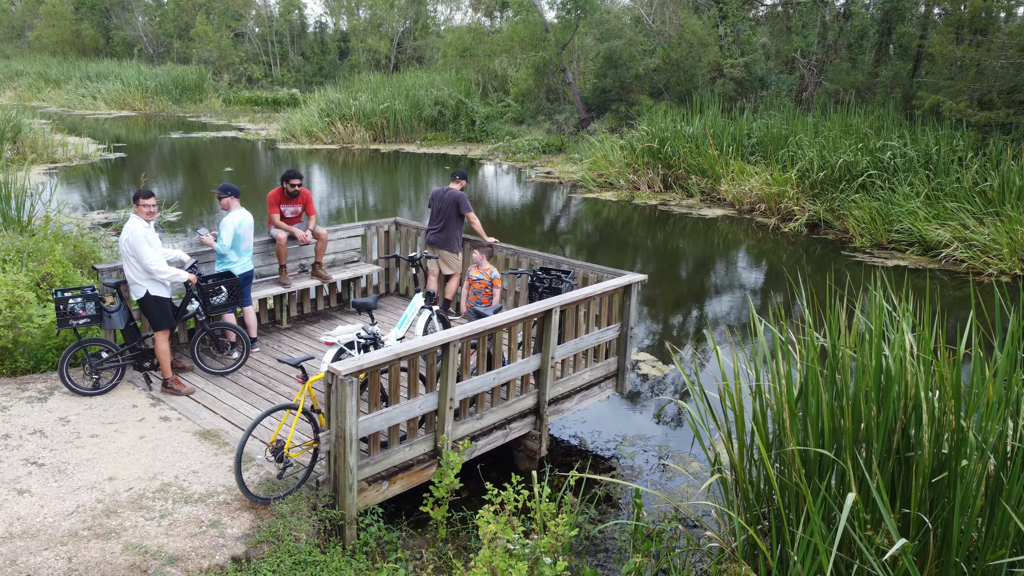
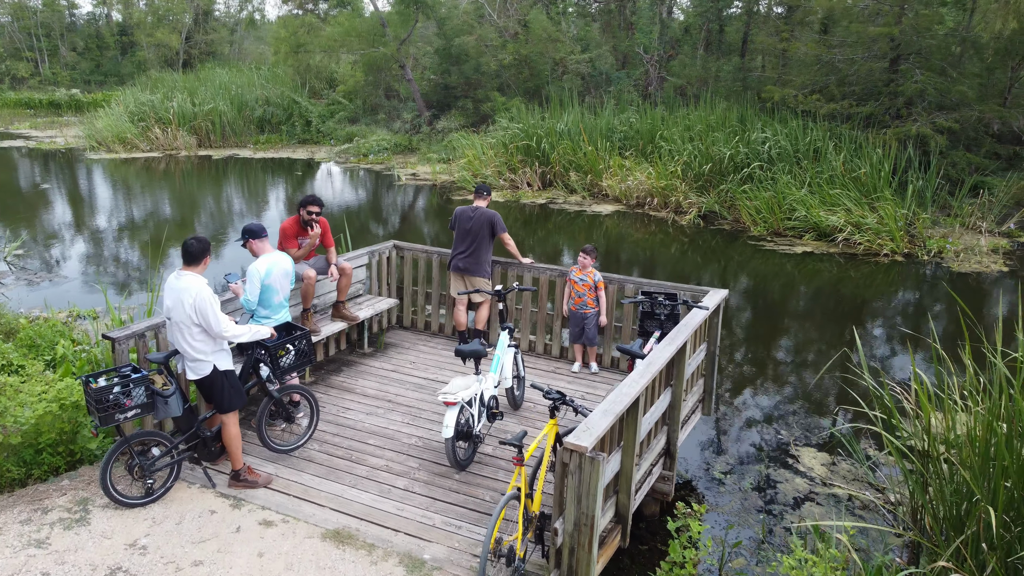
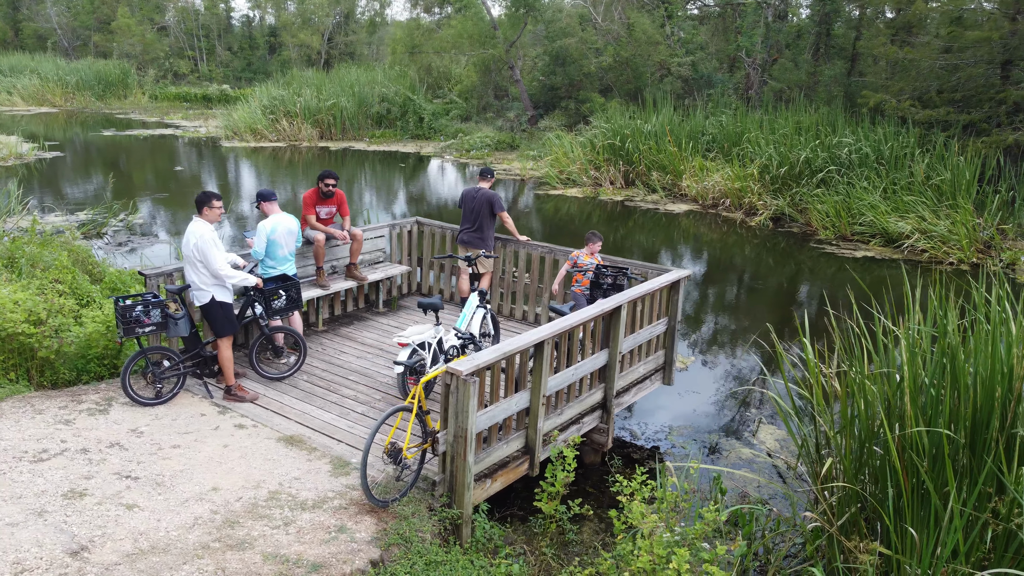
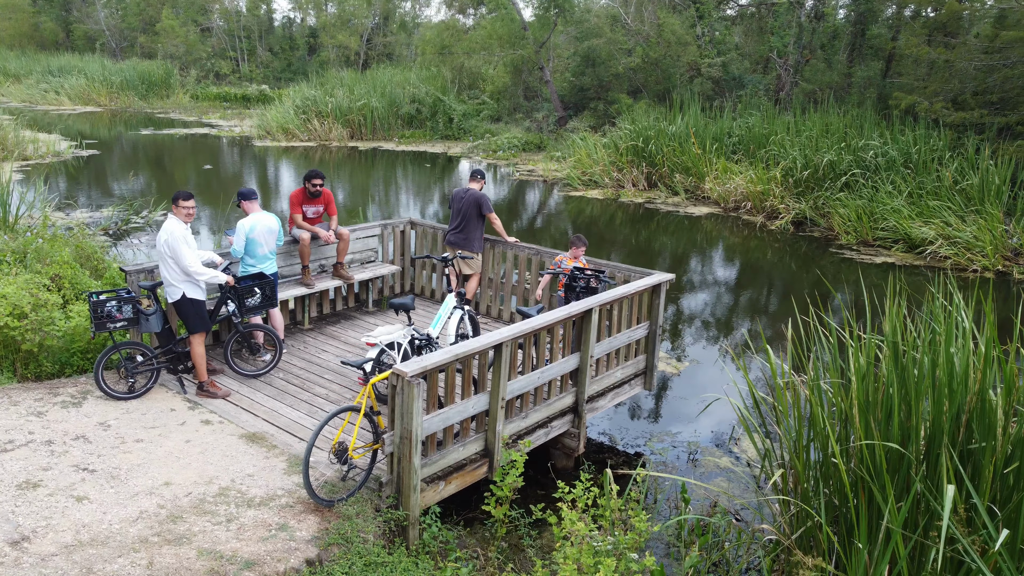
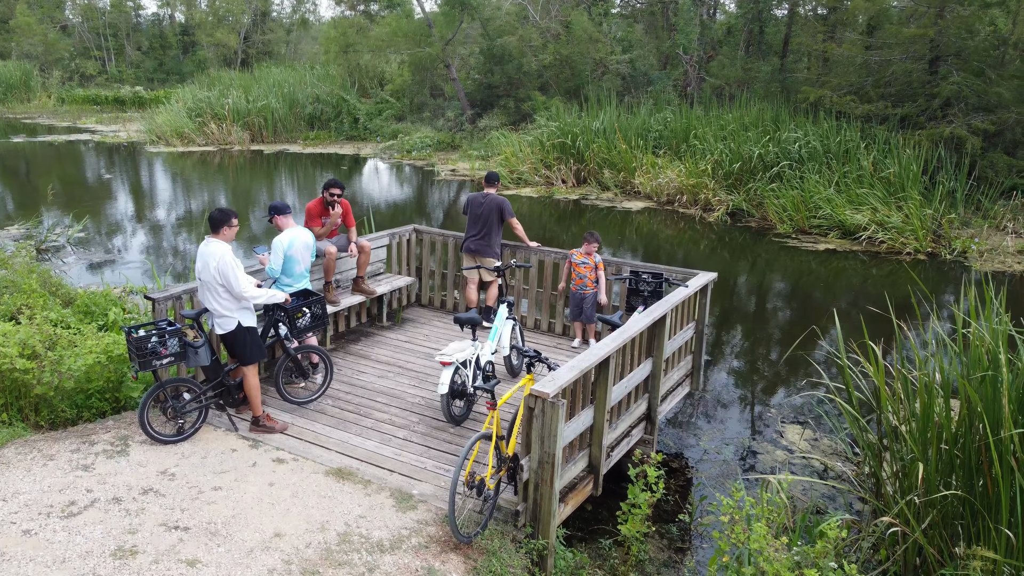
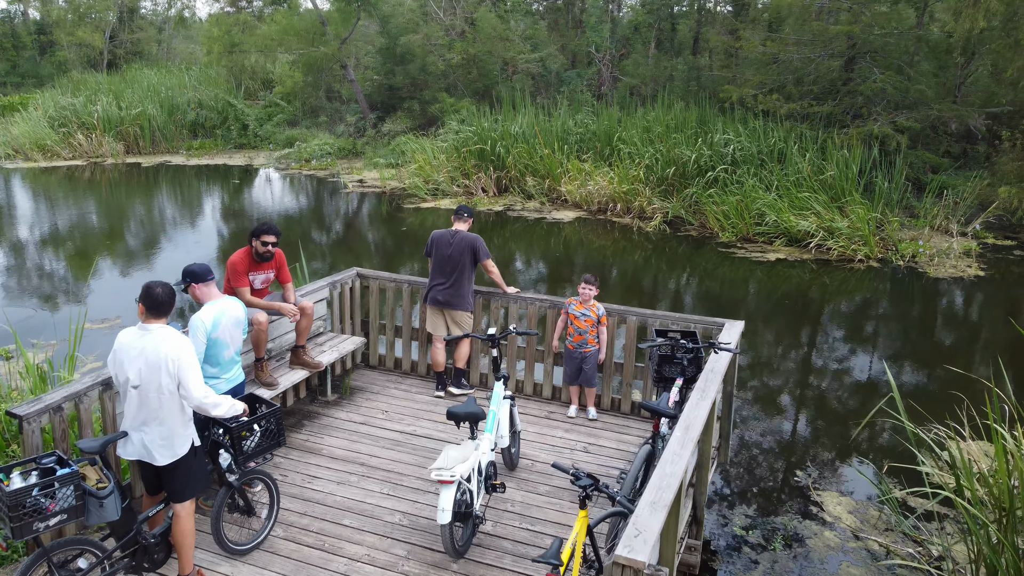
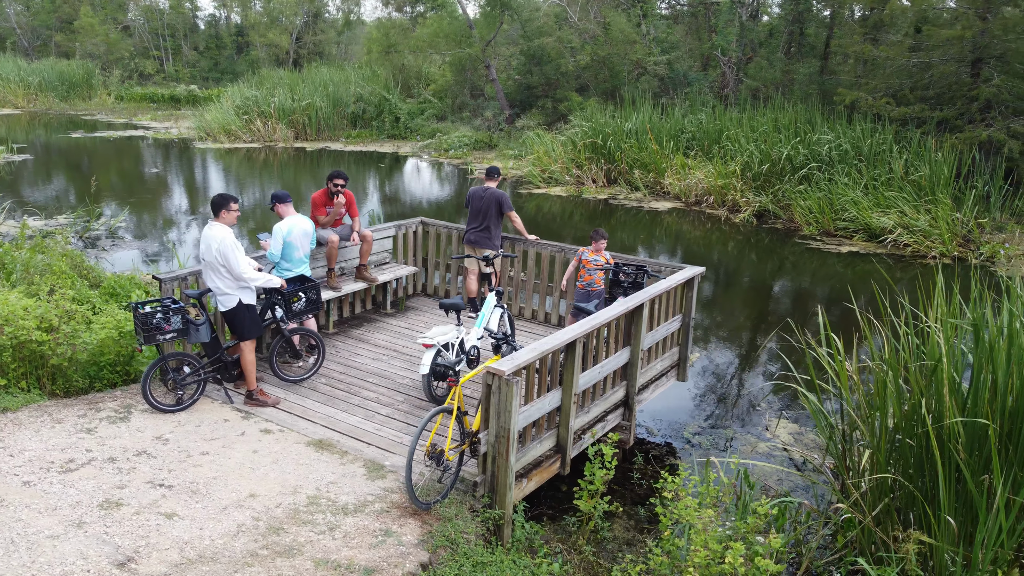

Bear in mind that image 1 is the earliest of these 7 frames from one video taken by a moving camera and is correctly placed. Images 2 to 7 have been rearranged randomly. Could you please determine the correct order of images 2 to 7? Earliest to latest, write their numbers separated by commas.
4, 3, 7, 5, 2, 6
